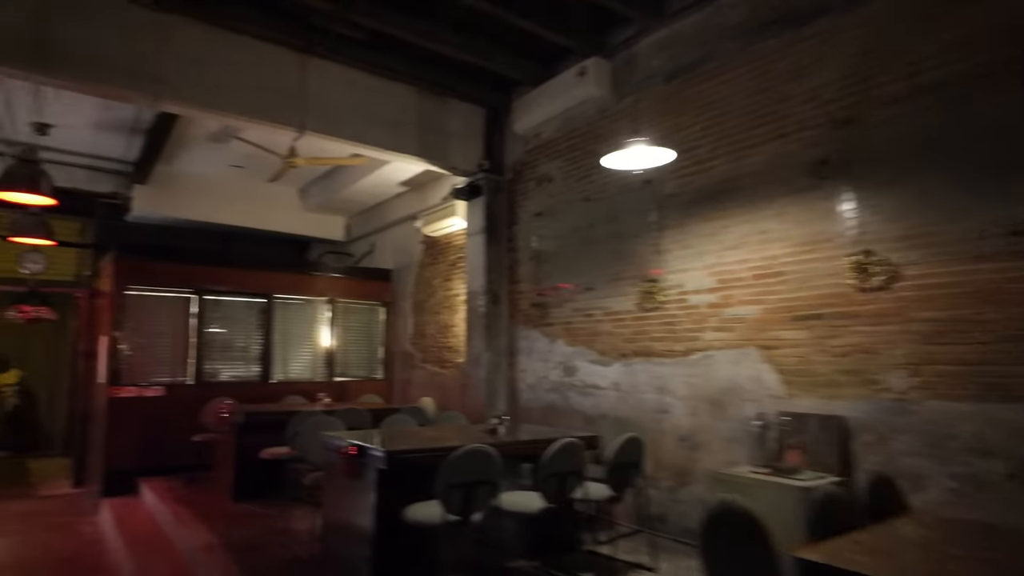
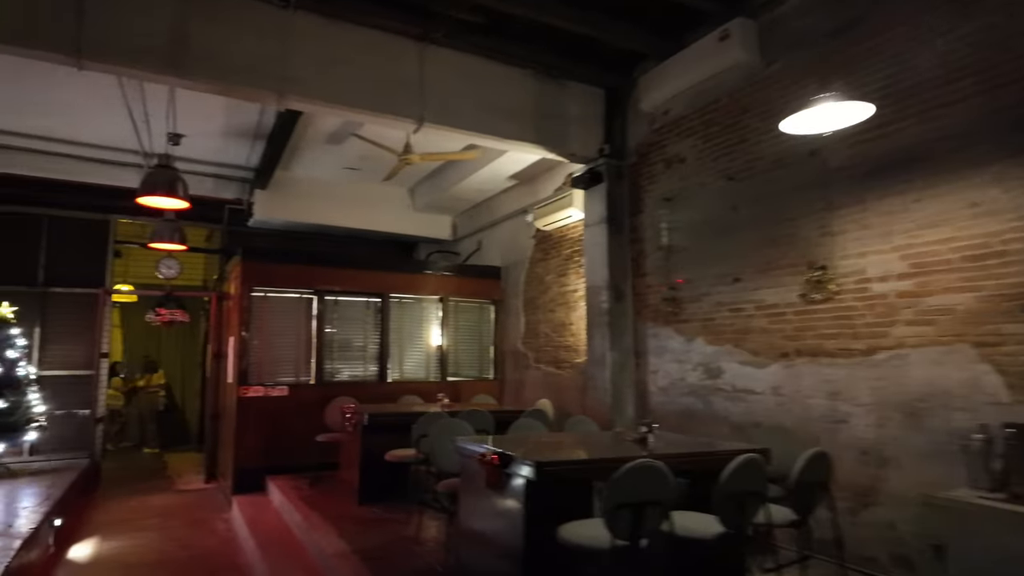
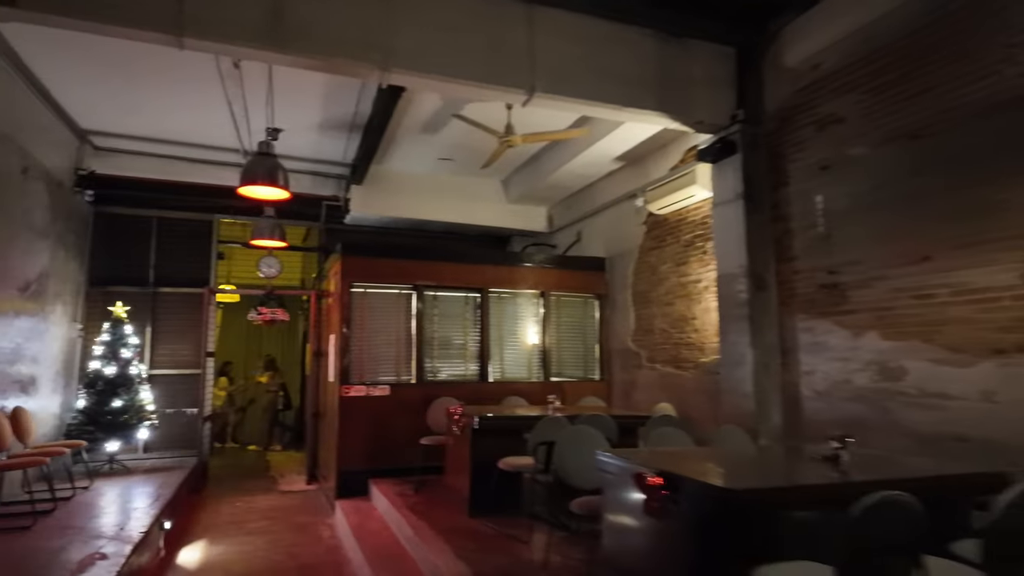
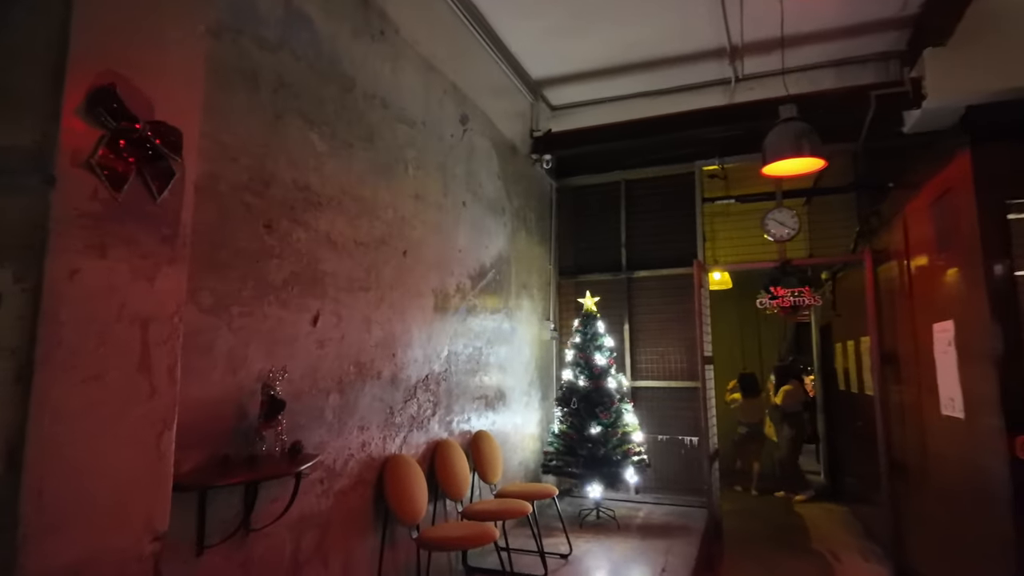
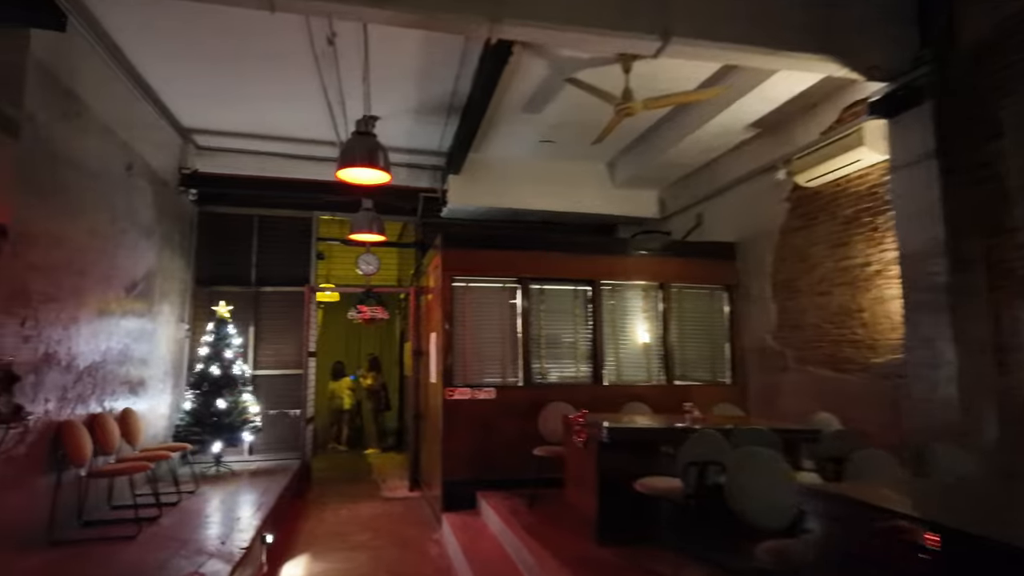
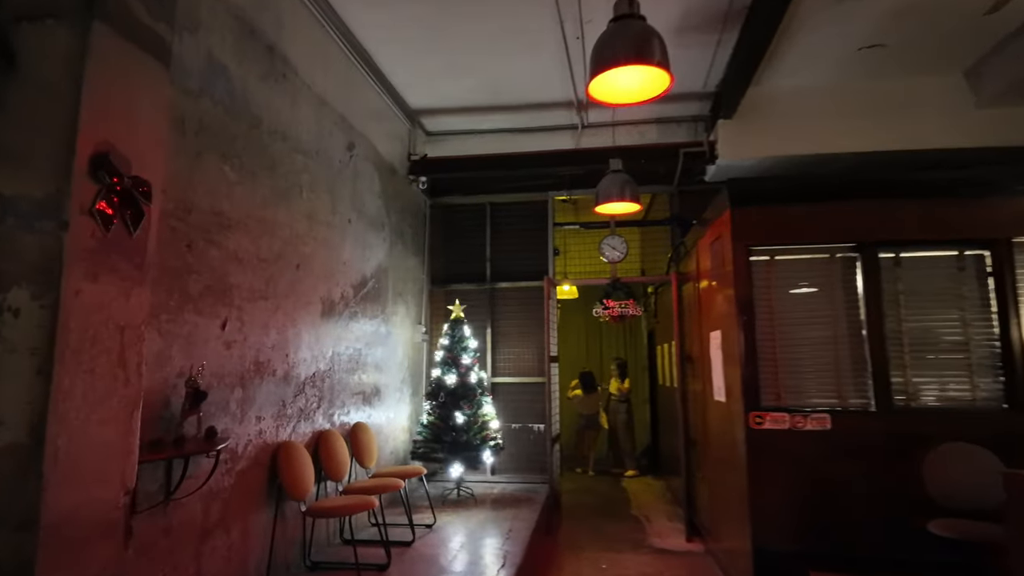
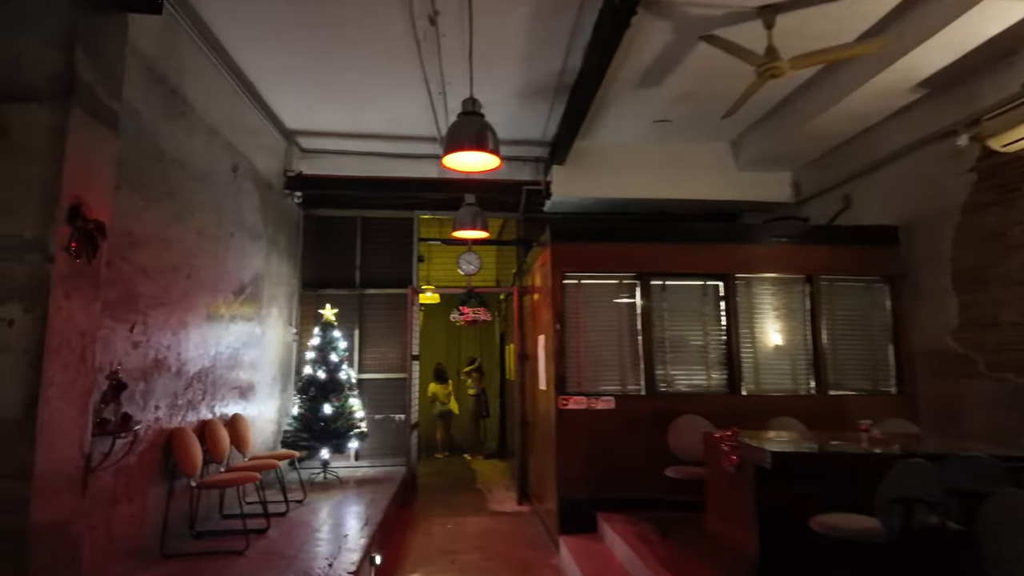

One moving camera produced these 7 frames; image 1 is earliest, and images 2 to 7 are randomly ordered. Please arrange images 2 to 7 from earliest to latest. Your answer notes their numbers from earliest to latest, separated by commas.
2, 3, 5, 7, 6, 4
